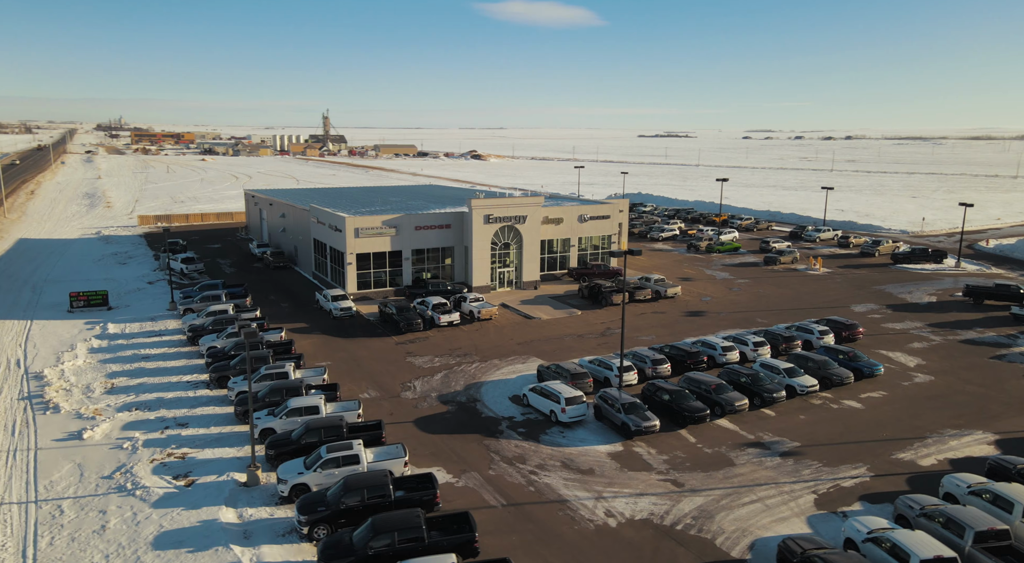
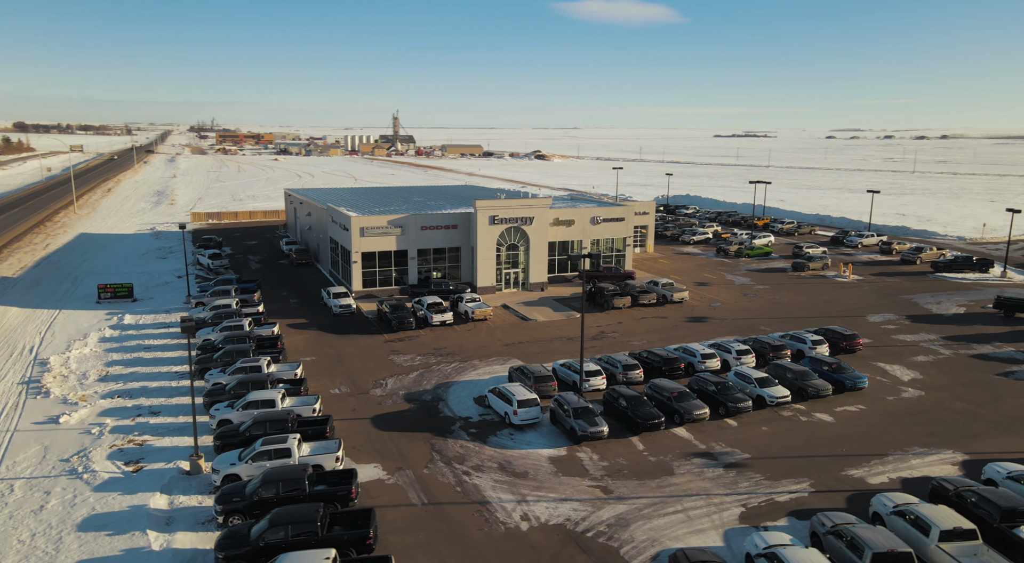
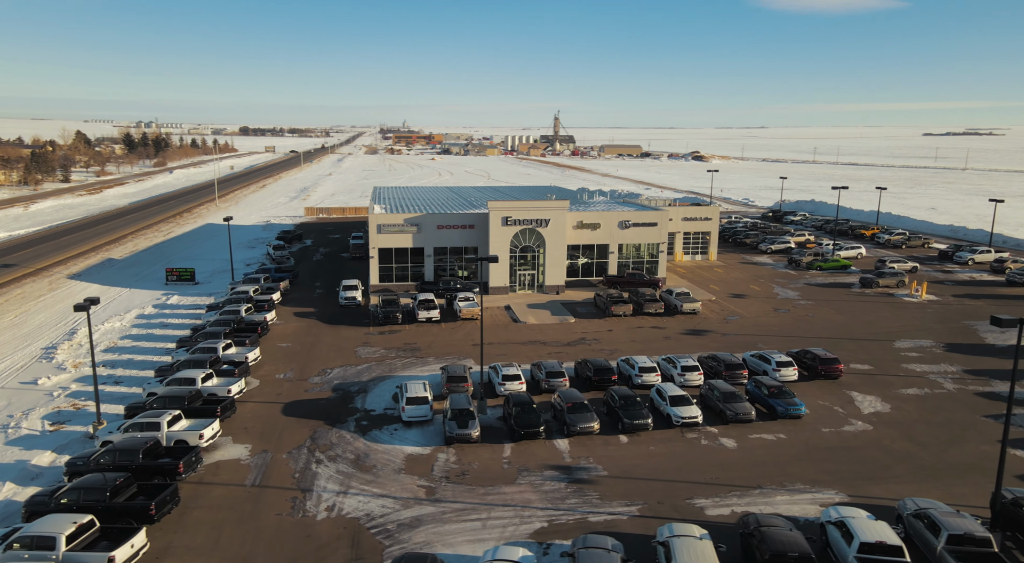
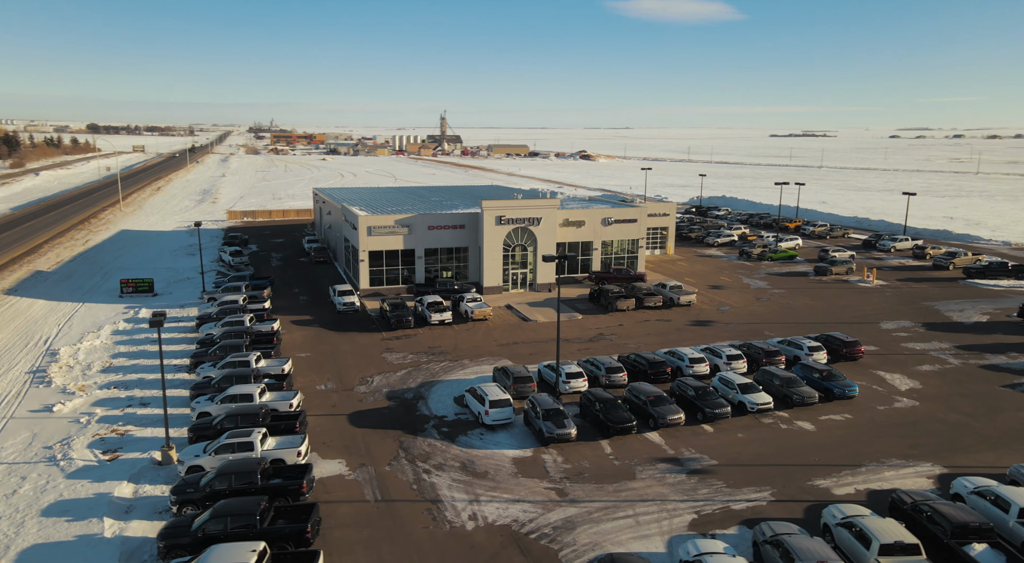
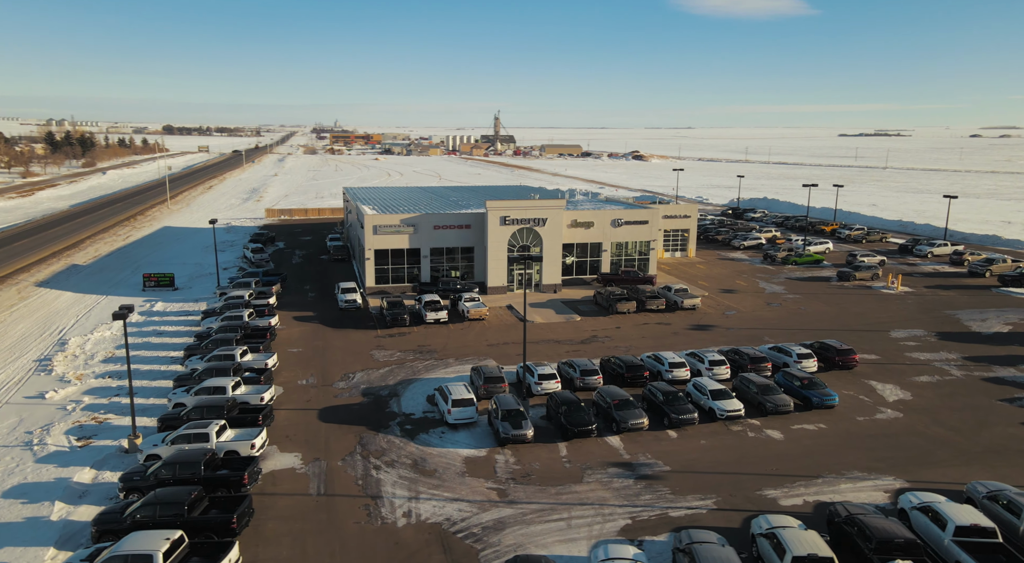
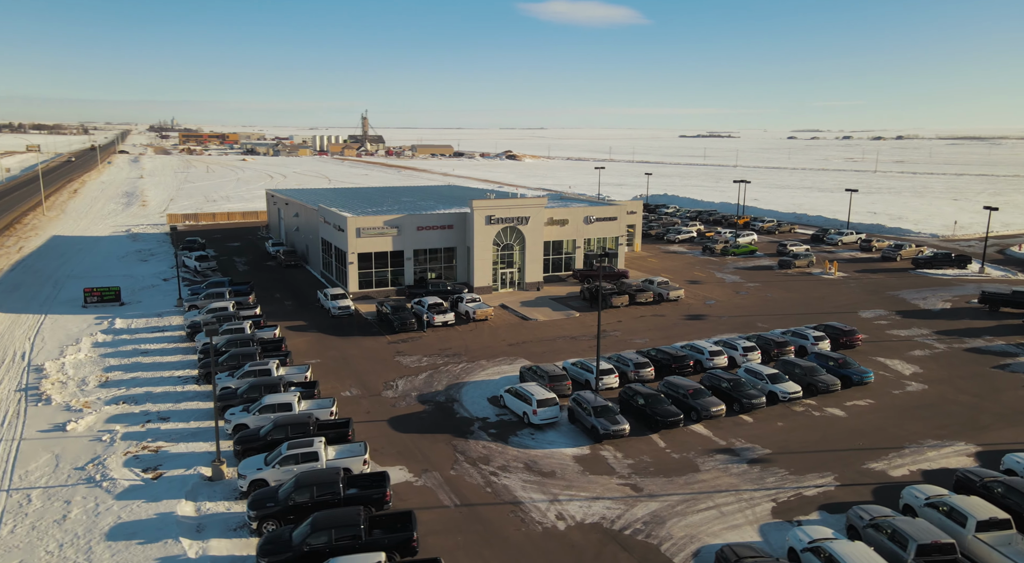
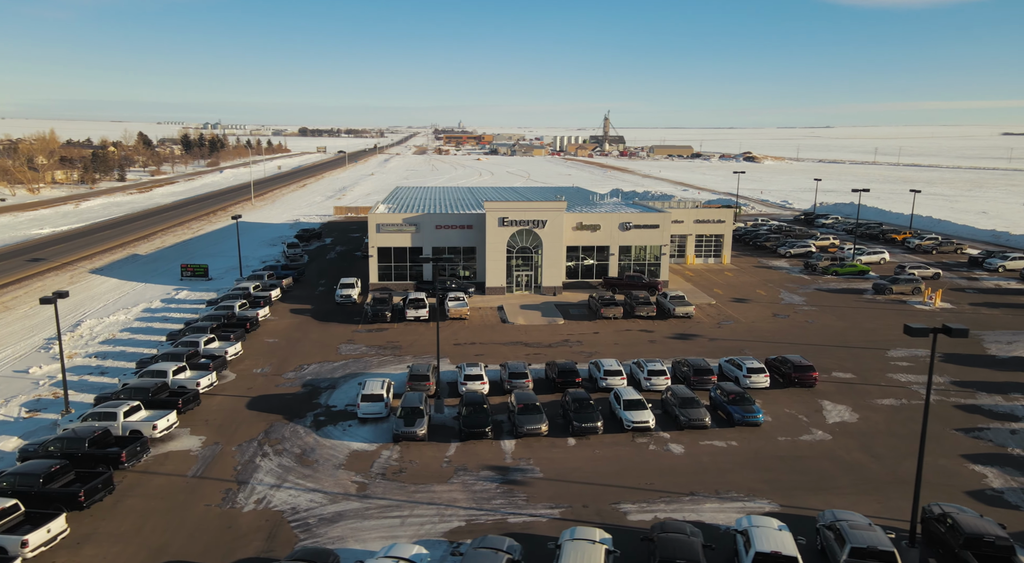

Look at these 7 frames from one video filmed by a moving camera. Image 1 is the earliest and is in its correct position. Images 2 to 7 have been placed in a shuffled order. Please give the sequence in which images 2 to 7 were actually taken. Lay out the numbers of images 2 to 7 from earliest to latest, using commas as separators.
6, 2, 4, 5, 3, 7
